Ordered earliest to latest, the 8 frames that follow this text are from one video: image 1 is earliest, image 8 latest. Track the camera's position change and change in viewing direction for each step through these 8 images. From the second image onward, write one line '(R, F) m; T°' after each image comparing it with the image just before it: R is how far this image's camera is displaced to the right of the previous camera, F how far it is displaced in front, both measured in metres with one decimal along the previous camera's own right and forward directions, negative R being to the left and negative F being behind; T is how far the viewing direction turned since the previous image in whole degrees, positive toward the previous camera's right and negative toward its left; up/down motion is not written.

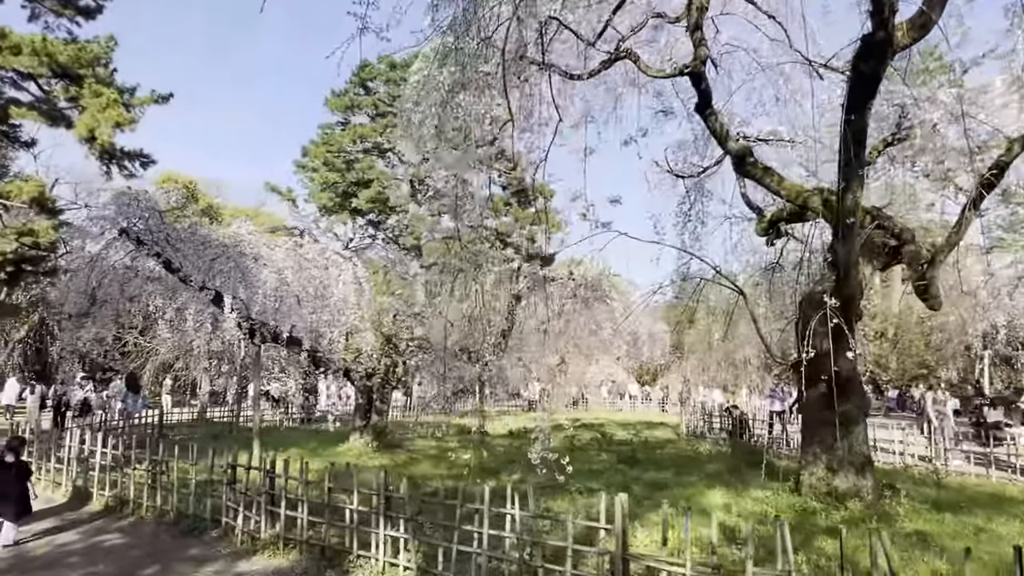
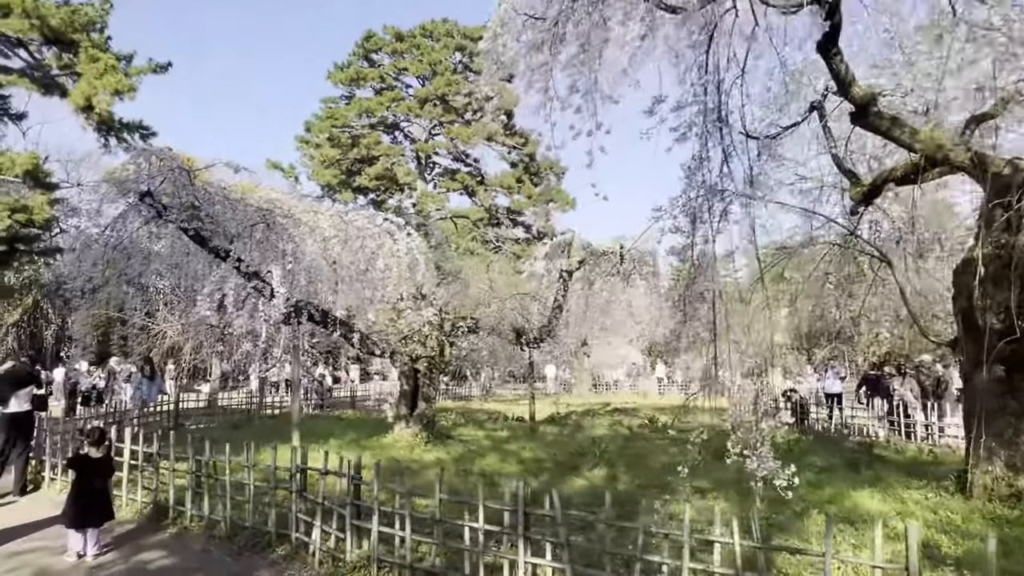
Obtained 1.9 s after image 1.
(-1.2, +1.3) m; +1°
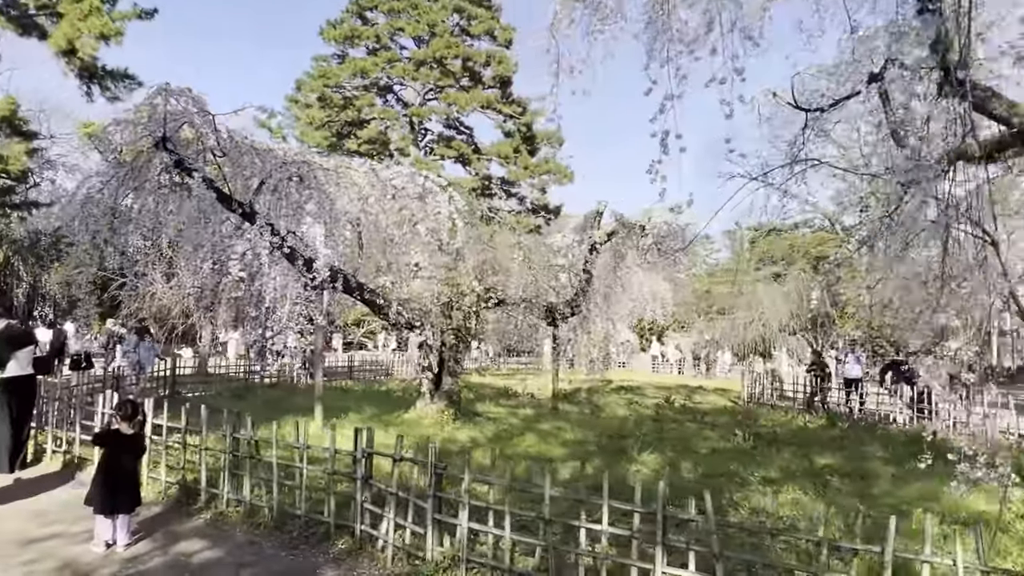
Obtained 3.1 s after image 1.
(-1.0, +0.7) m; +2°
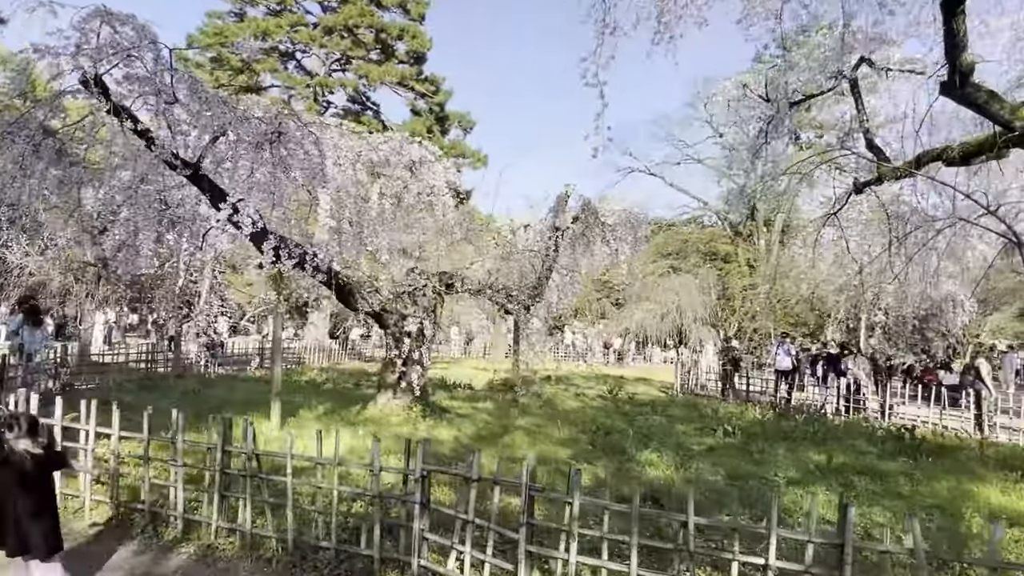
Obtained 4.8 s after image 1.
(-1.4, +1.0) m; +10°
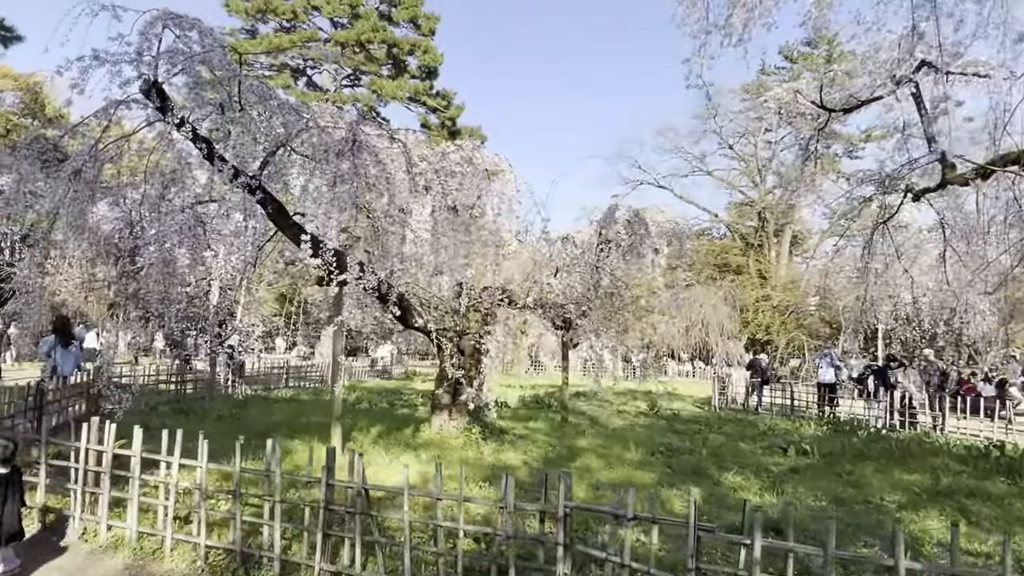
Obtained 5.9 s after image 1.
(-0.9, +0.4) m; 0°
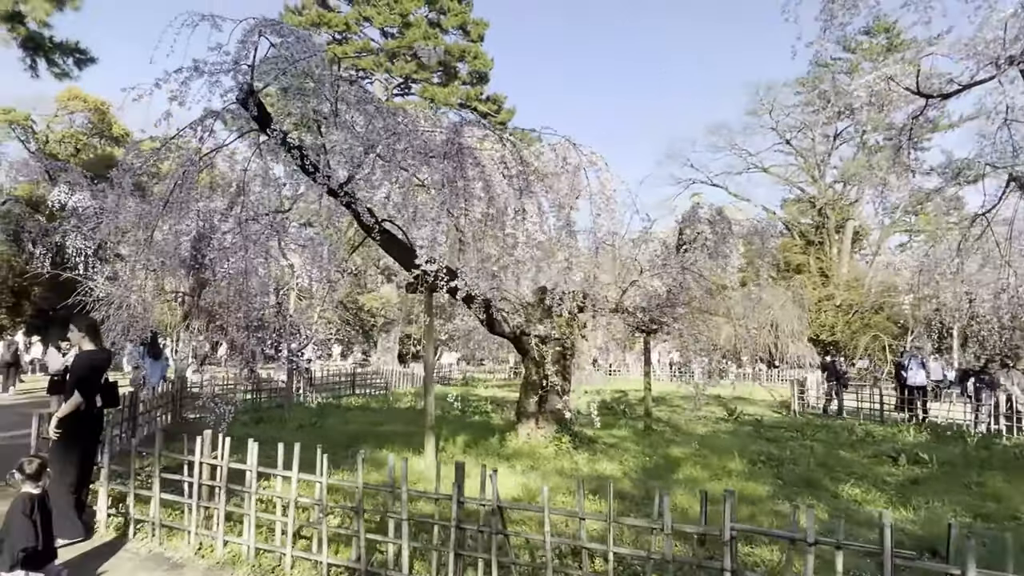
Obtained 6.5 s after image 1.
(-0.6, +0.3) m; -4°
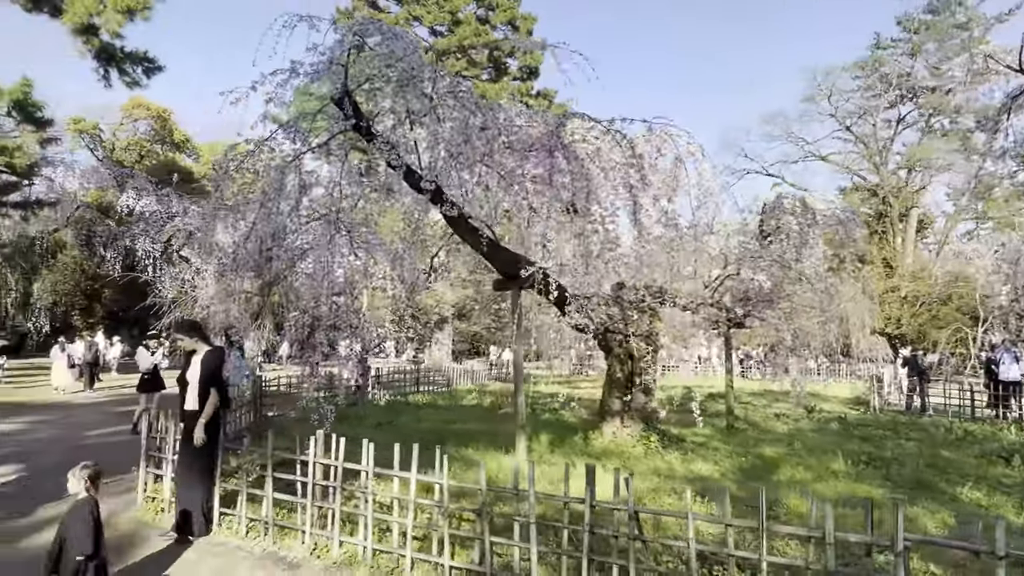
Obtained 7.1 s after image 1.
(-0.5, +0.1) m; -4°
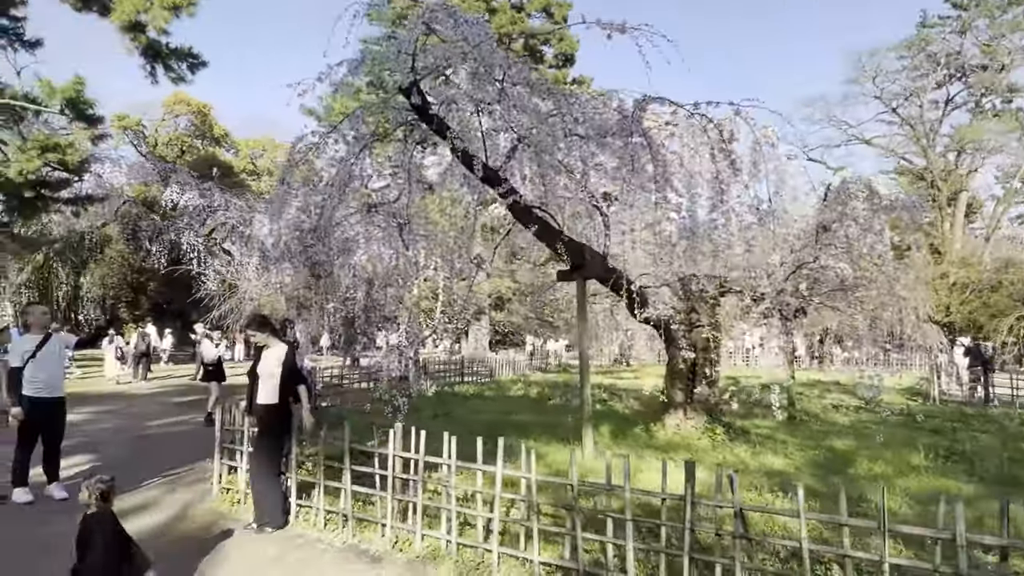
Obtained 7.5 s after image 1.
(-0.4, +0.1) m; -3°
